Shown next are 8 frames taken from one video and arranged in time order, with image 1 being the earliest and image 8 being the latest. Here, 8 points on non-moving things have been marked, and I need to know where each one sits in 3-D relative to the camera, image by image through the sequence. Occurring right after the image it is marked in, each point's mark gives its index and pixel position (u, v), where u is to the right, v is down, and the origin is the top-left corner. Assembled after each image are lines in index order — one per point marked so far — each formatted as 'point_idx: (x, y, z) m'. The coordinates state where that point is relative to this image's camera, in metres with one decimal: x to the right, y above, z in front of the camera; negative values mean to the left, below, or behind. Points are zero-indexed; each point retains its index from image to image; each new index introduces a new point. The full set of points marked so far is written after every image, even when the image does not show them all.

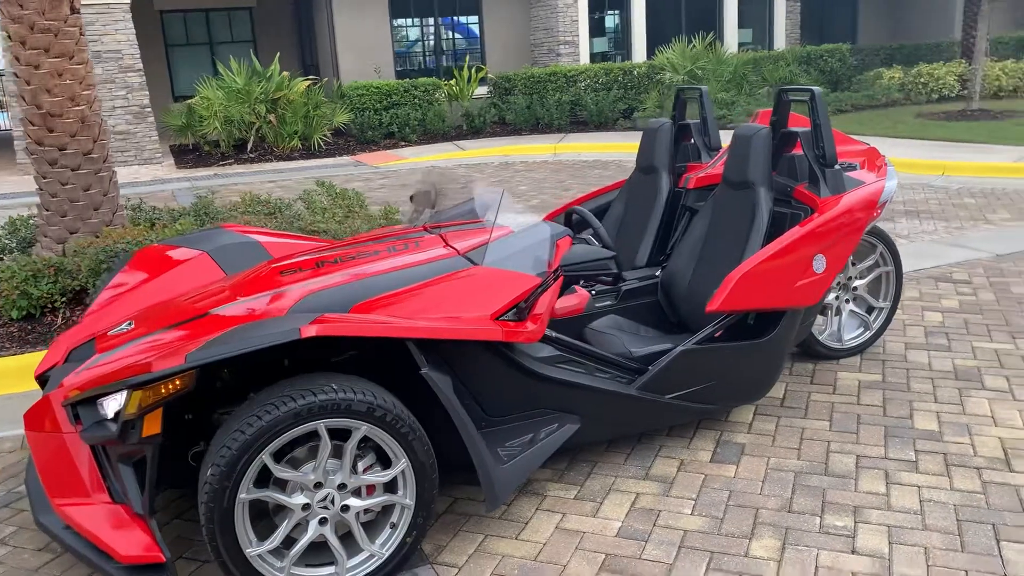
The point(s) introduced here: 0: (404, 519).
0: (-0.3, -0.7, +2.8) m
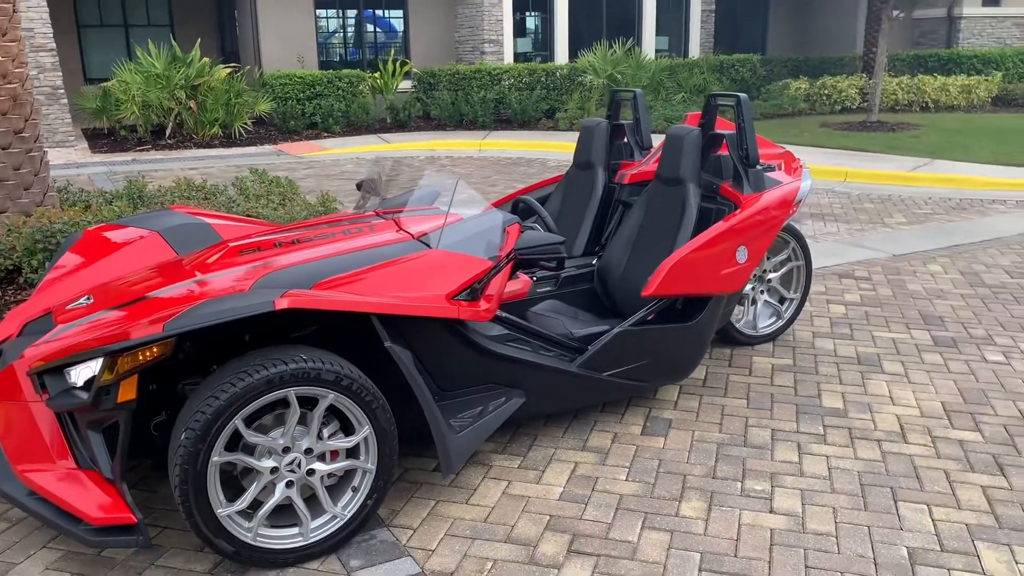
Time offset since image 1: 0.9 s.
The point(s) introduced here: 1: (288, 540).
0: (-0.5, -0.7, +3.0) m
1: (-0.7, -0.8, +2.9) m
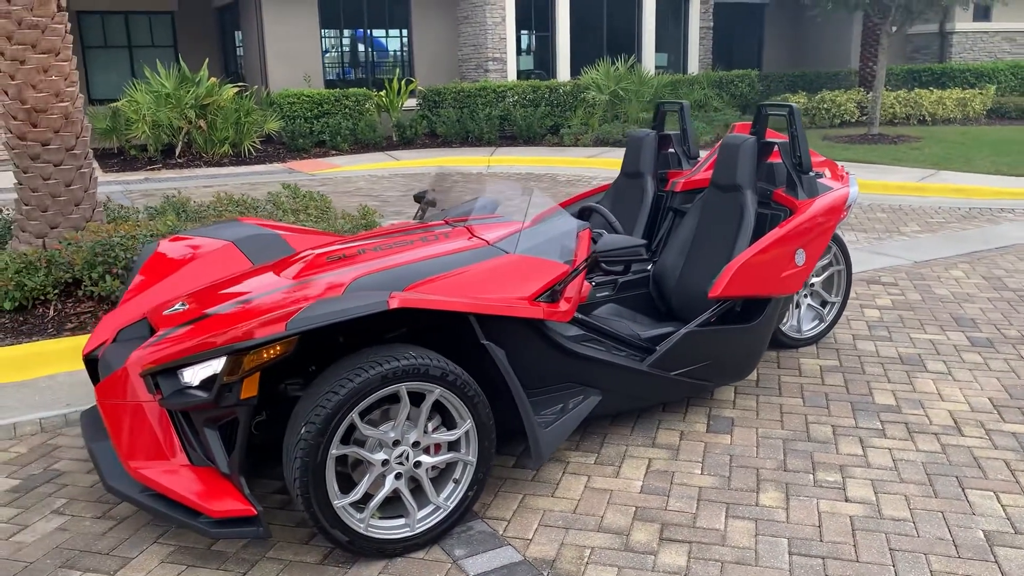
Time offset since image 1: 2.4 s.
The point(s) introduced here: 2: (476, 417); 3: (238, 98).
0: (-0.2, -0.7, +3.1) m
1: (-0.4, -0.8, +3.0) m
2: (-0.1, -0.4, +3.1) m
3: (-5.0, +3.4, +16.1) m
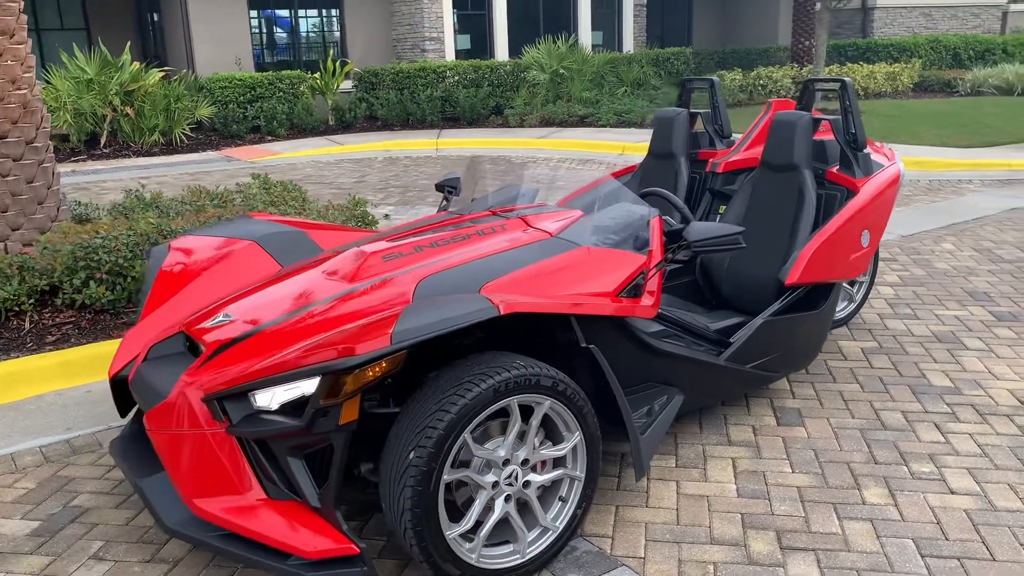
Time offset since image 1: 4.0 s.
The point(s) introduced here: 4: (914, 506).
0: (+0.2, -0.7, +2.8) m
1: (0.0, -0.8, +2.7) m
2: (+0.2, -0.4, +2.8) m
3: (-6.0, +3.5, +15.3) m
4: (+1.4, -0.8, +3.2) m
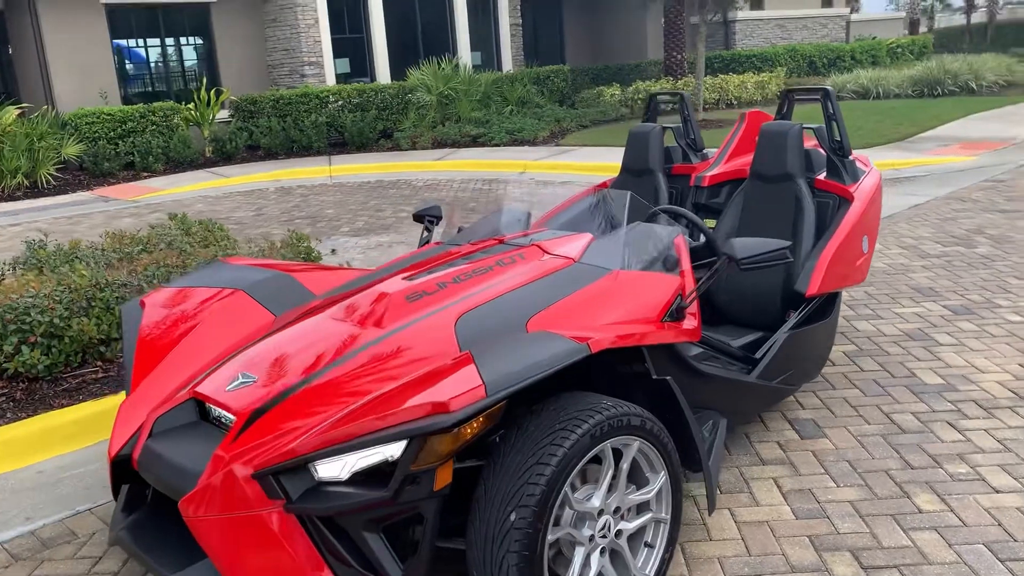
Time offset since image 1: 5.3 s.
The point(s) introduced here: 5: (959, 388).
0: (+0.4, -0.7, +2.7) m
1: (+0.3, -0.9, +2.5) m
2: (+0.5, -0.5, +2.6) m
3: (-7.8, +2.7, +14.1) m
4: (+1.6, -0.8, +3.1) m
5: (+2.1, -0.5, +4.2) m
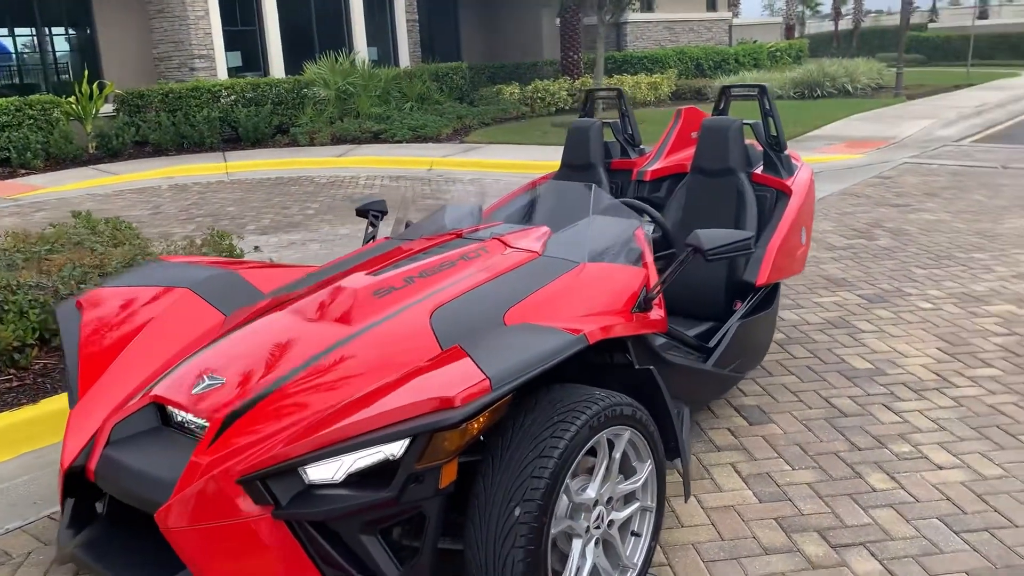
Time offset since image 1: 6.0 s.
0: (+0.4, -0.7, +2.7) m
1: (+0.2, -0.9, +2.5) m
2: (+0.4, -0.5, +2.6) m
3: (-9.2, +2.6, +13.0) m
4: (+1.5, -0.7, +3.3) m
5: (+1.9, -0.4, +4.4) m
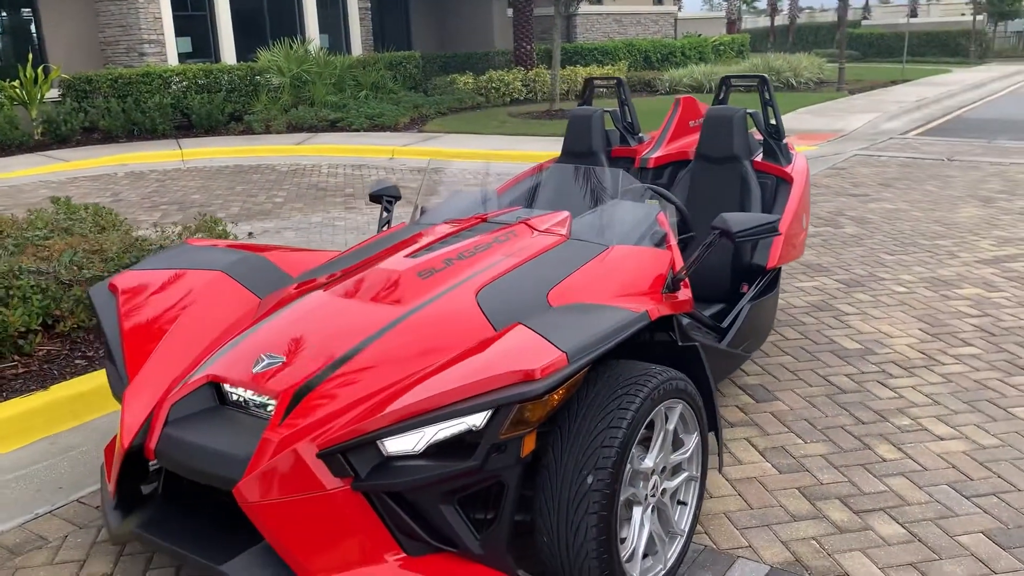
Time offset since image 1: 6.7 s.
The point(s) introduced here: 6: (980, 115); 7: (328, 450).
0: (+0.6, -0.6, +2.8) m
1: (+0.4, -0.8, +2.6) m
2: (+0.6, -0.4, +2.8) m
3: (-9.7, +2.7, +12.4) m
4: (+1.6, -0.7, +3.5) m
5: (+1.9, -0.3, +4.7) m
6: (+9.3, +3.4, +17.6) m
7: (-0.5, -0.4, +2.3) m
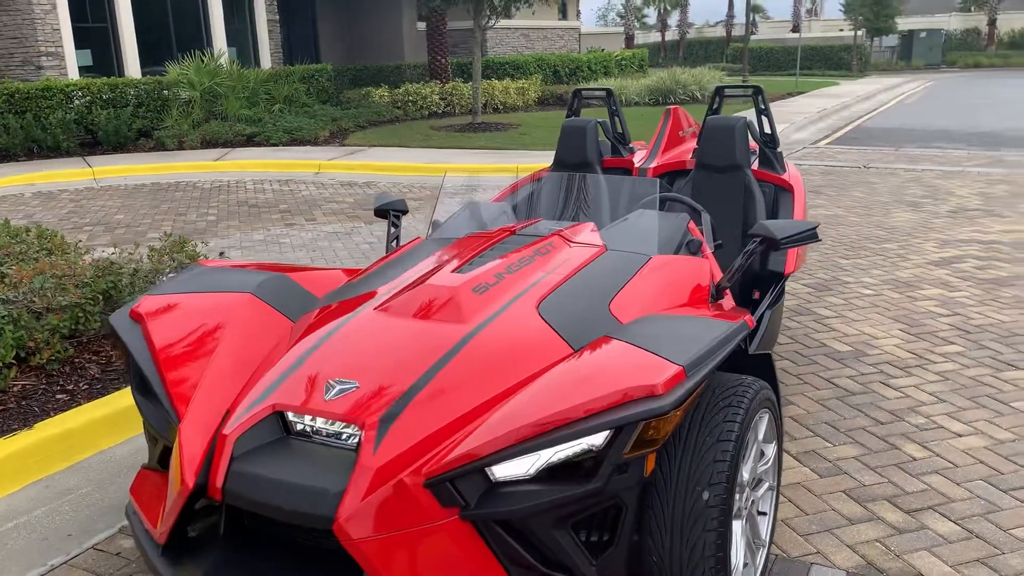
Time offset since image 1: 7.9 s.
0: (+0.8, -0.7, +2.8) m
1: (+0.7, -0.9, +2.6) m
2: (+0.8, -0.5, +2.8) m
3: (-10.6, +2.2, +11.2) m
4: (+1.8, -0.7, +3.6) m
5: (+1.9, -0.4, +4.8) m
6: (+7.6, +3.4, +18.5) m
7: (-0.2, -0.5, +2.2) m
